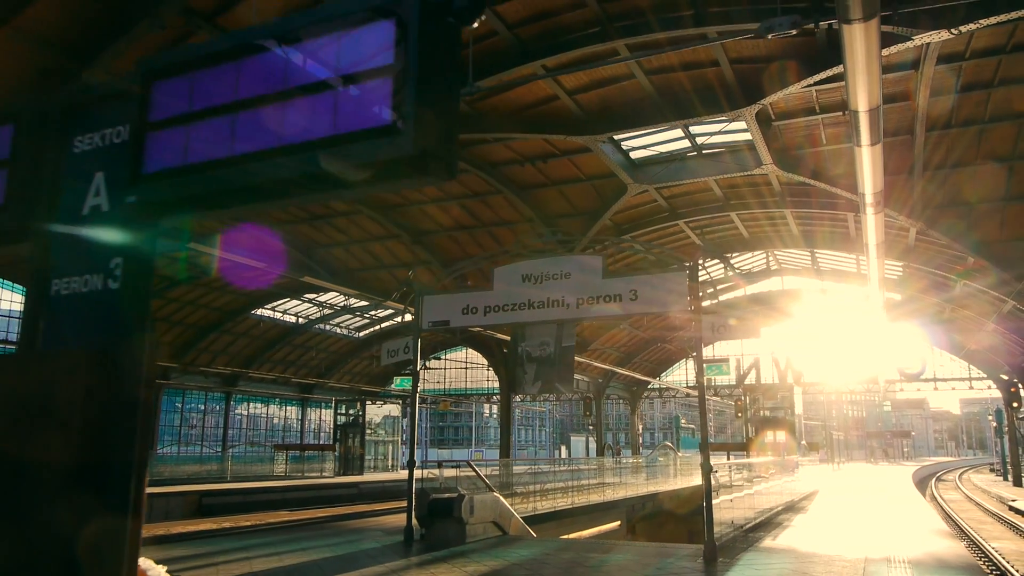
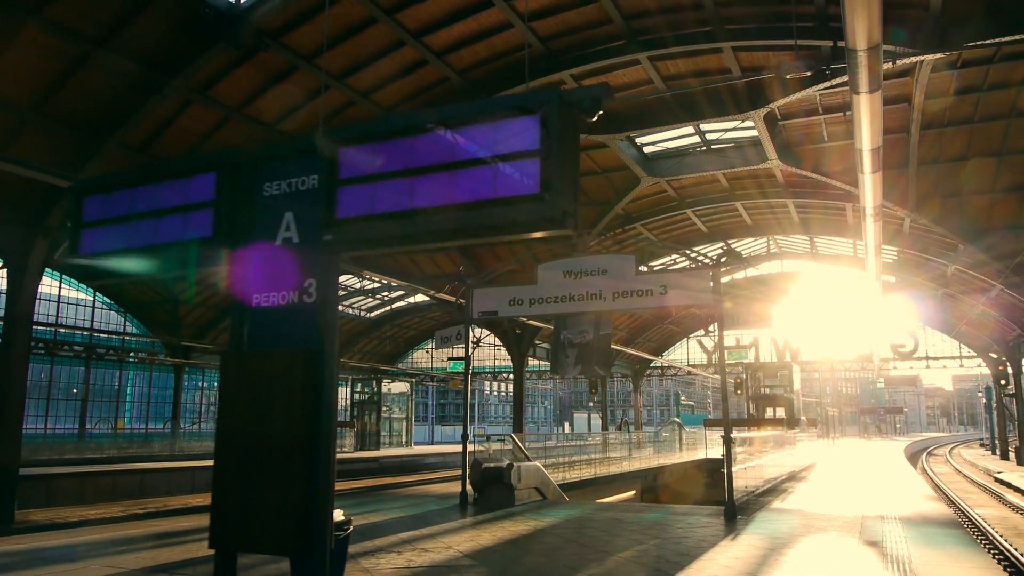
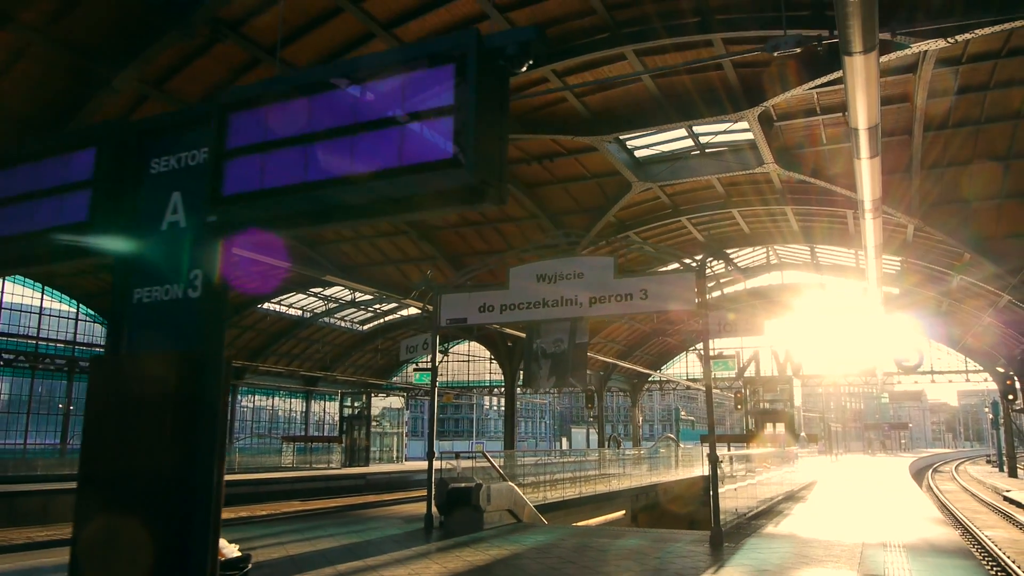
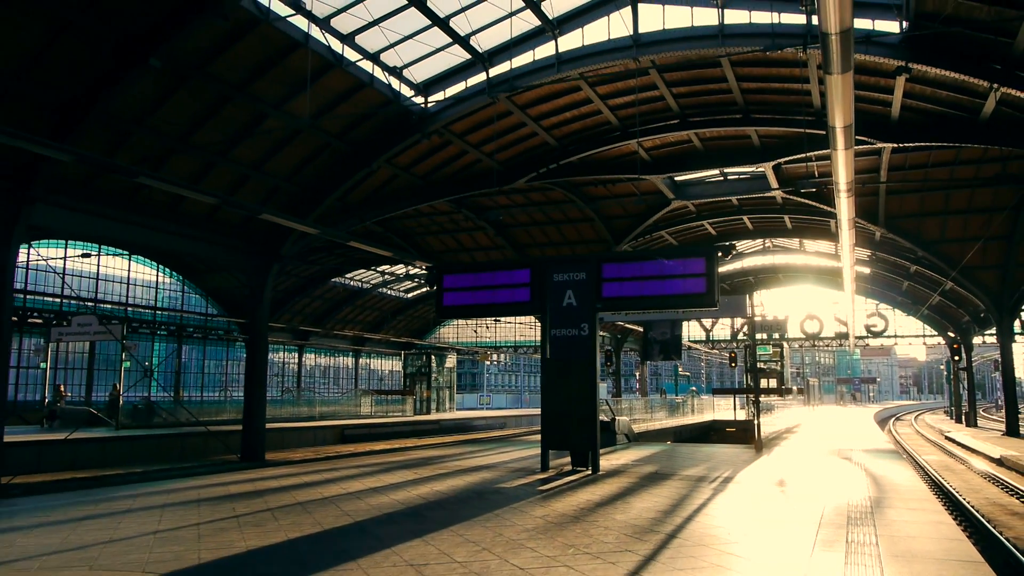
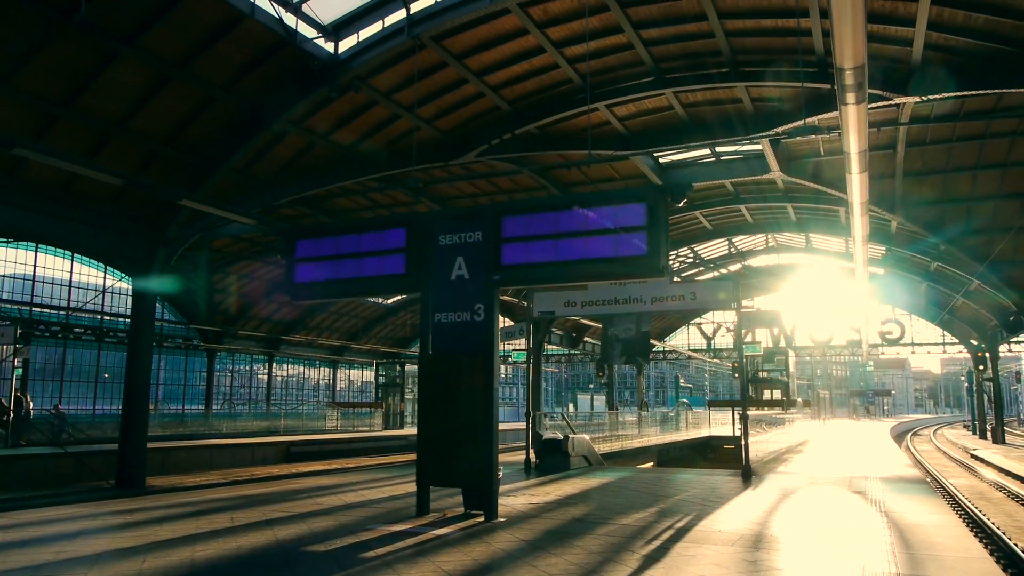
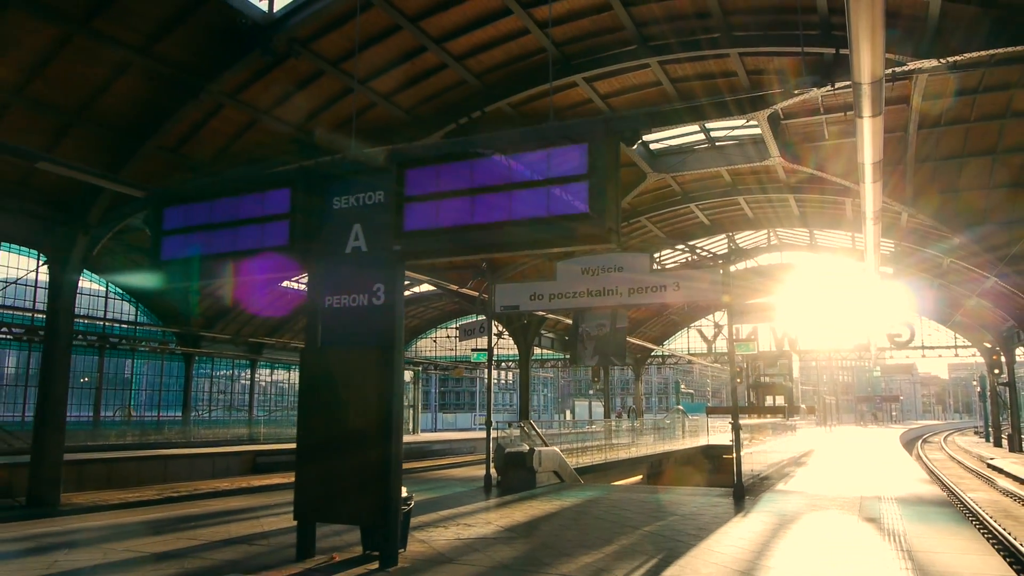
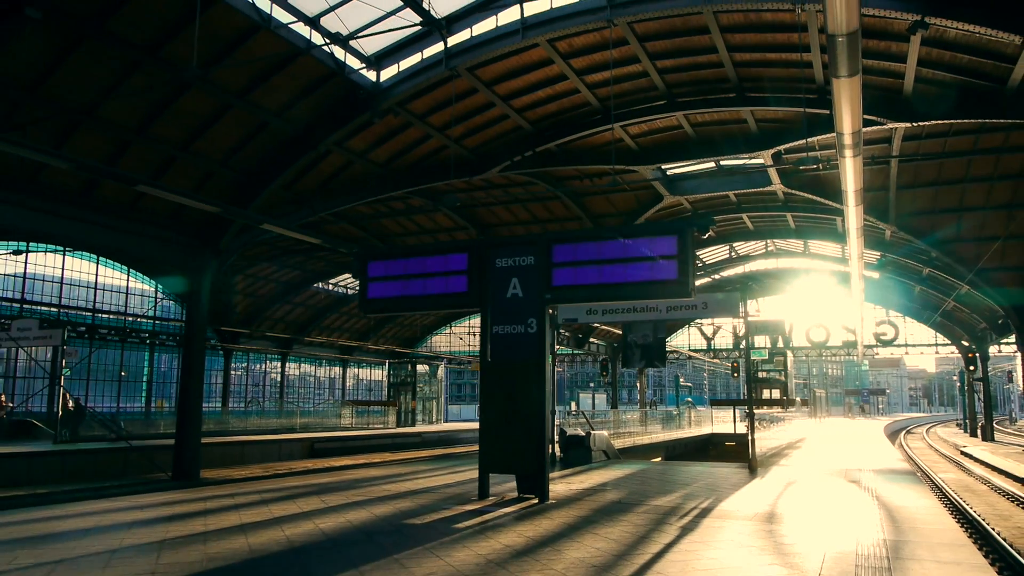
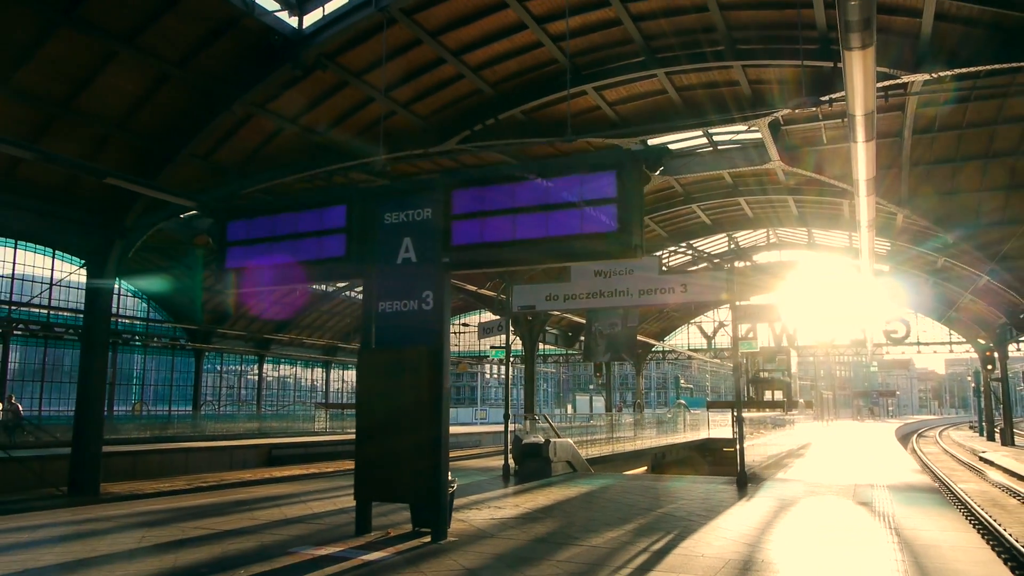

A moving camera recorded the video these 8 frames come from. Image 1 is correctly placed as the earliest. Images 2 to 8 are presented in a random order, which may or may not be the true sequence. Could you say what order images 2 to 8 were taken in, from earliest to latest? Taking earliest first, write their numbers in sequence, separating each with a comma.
3, 2, 6, 8, 5, 7, 4
